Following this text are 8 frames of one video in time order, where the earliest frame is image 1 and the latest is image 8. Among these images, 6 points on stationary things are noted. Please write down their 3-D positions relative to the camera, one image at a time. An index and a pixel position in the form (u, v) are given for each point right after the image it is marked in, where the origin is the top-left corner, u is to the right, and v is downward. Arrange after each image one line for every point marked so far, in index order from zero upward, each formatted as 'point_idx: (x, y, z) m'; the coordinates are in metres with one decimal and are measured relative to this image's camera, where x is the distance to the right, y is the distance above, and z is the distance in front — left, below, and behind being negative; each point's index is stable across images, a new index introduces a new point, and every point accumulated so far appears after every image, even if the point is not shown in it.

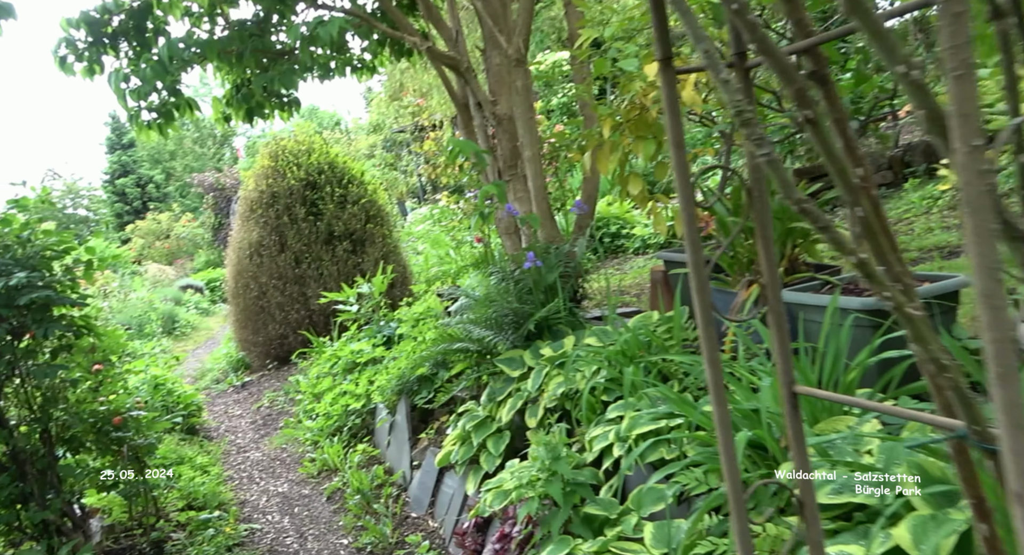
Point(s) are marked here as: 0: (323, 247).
0: (-1.6, +0.3, +7.0) m
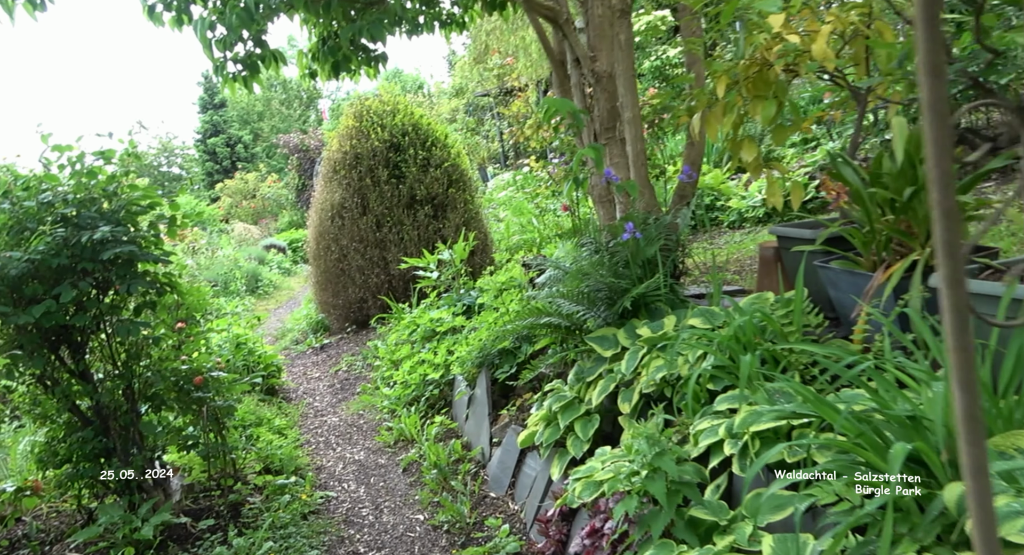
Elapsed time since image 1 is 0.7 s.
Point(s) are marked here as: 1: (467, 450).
0: (-0.9, +0.6, +6.8) m
1: (-0.2, -0.9, +4.3) m
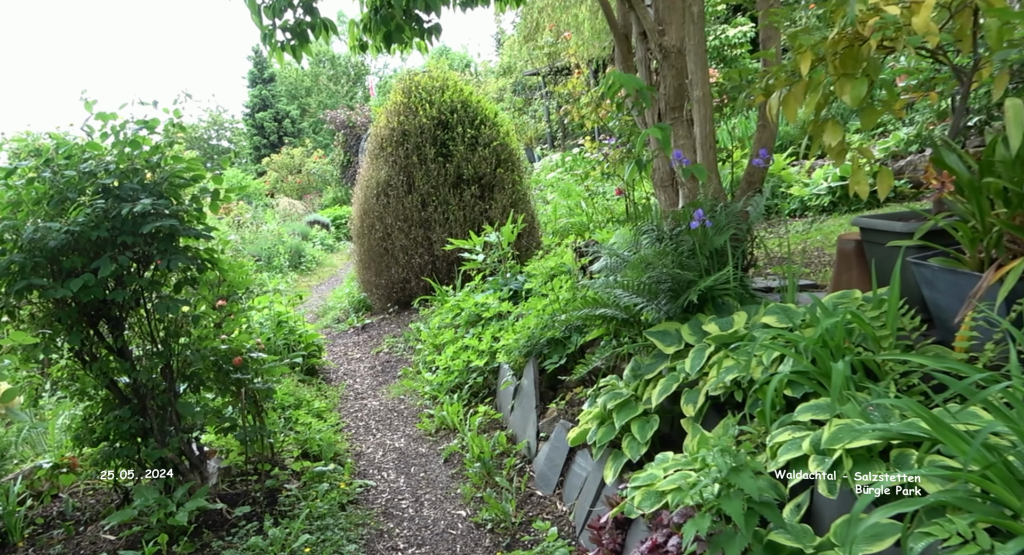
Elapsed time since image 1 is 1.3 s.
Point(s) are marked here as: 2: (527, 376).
0: (-0.5, +0.7, +6.6) m
1: (0.0, -0.8, +4.1) m
2: (+0.1, -0.5, +4.1) m
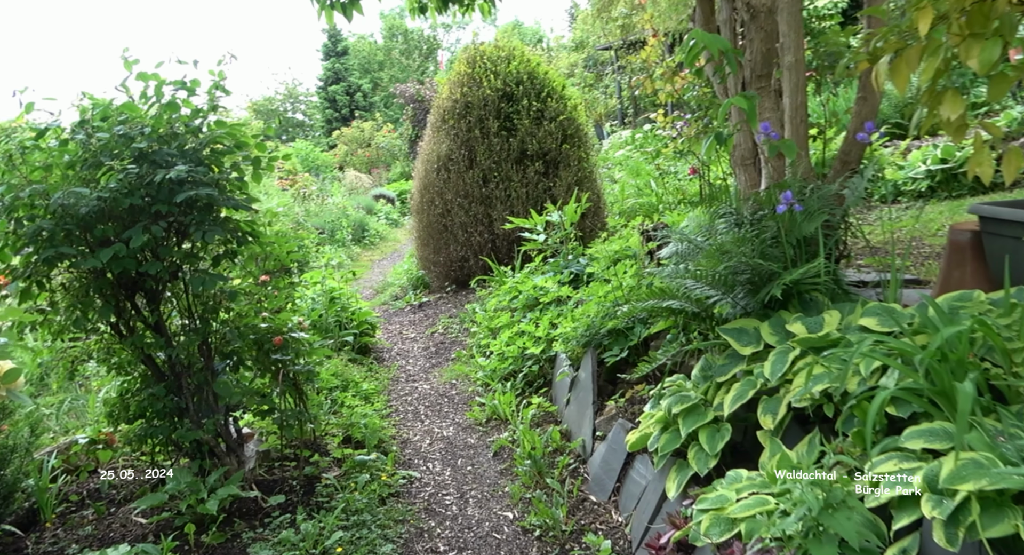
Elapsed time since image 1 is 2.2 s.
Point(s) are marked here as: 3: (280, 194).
0: (0.0, +0.9, +6.3) m
1: (+0.3, -0.8, +3.8) m
2: (+0.3, -0.4, +3.8) m
3: (-3.3, +1.2, +11.4) m
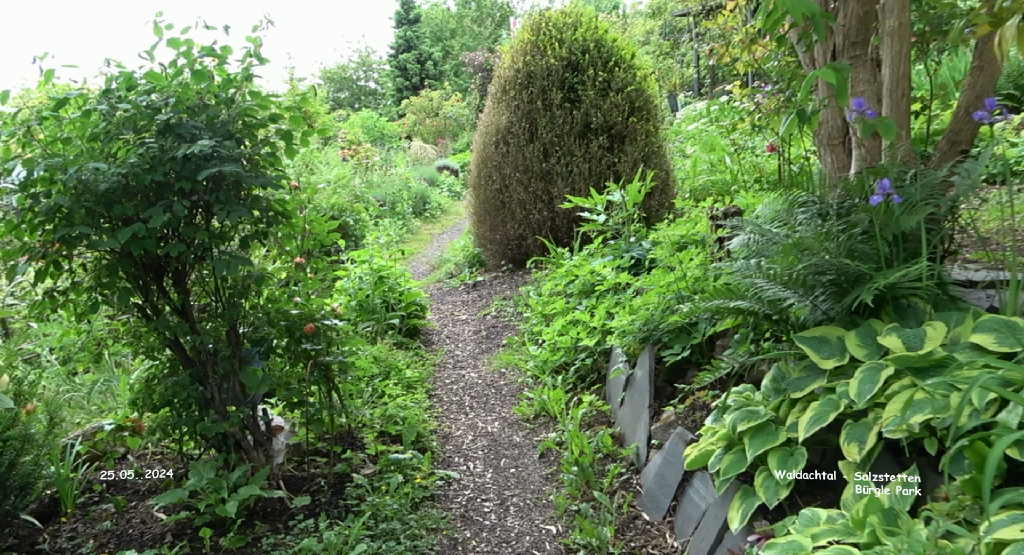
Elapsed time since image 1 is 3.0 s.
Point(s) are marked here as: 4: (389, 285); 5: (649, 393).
0: (+0.5, +1.0, +5.9) m
1: (+0.5, -0.7, +3.4) m
2: (+0.6, -0.4, +3.5) m
3: (-2.4, +1.6, +11.3) m
4: (-0.8, 0.0, +5.4) m
5: (+0.6, -0.5, +3.3) m
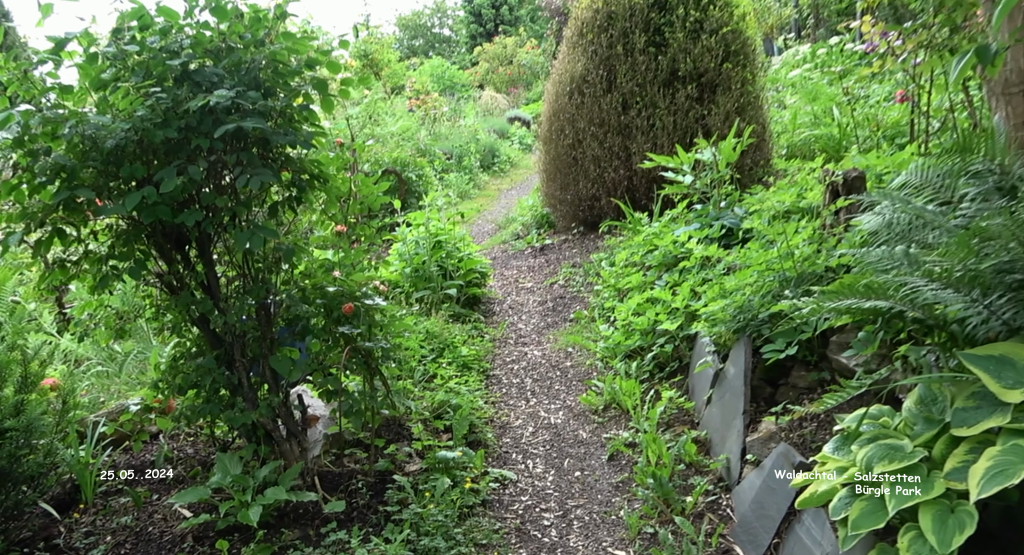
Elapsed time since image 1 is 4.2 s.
0: (+1.0, +1.2, +5.3) m
1: (+0.7, -0.6, +2.9) m
2: (+0.8, -0.3, +2.9) m
3: (-1.4, +2.2, +10.8) m
4: (-0.4, +0.2, +4.9) m
5: (+0.8, -0.4, +2.7) m
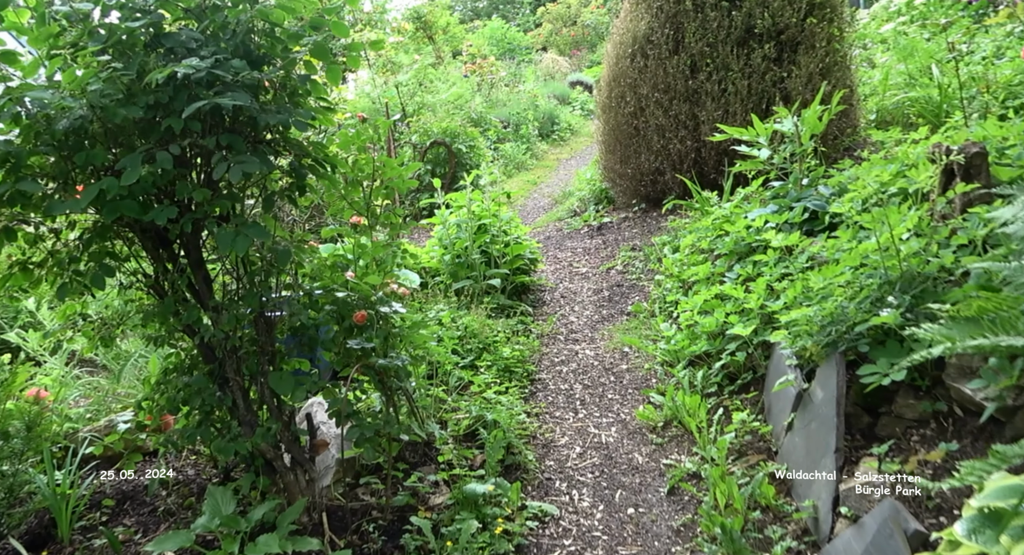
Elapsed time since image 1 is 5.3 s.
0: (+1.3, +1.3, +4.7) m
1: (+0.8, -0.6, +2.4) m
2: (+0.9, -0.3, +2.4) m
3: (-0.6, +2.5, +10.3) m
4: (-0.1, +0.2, +4.4) m
5: (+0.9, -0.4, +2.2) m
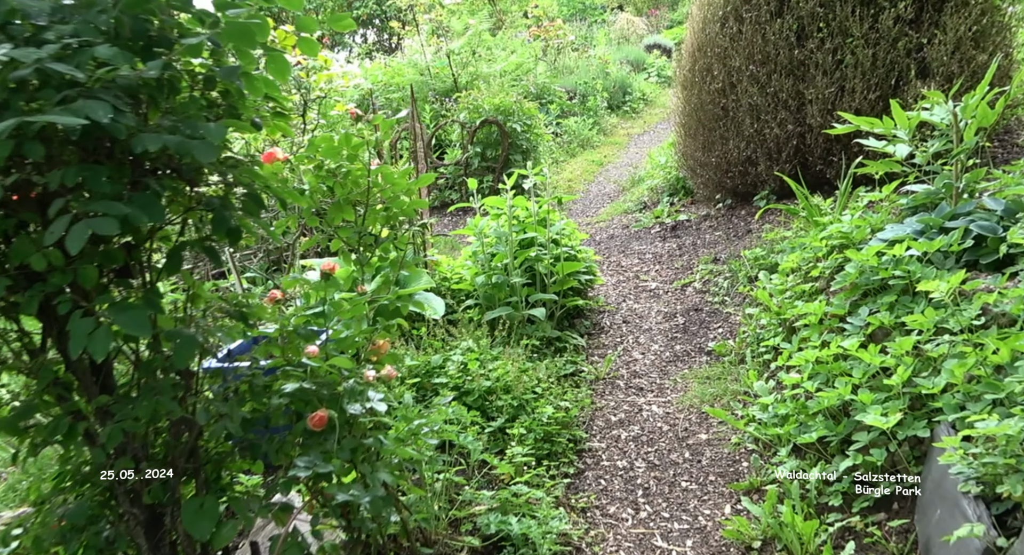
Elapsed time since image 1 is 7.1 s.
0: (+1.5, +1.2, +3.7) m
1: (+0.9, -0.8, +1.5) m
2: (+1.0, -0.5, +1.5) m
3: (+0.1, +2.7, +9.4) m
4: (+0.1, +0.1, +3.6) m
5: (+0.9, -0.6, +1.3) m
